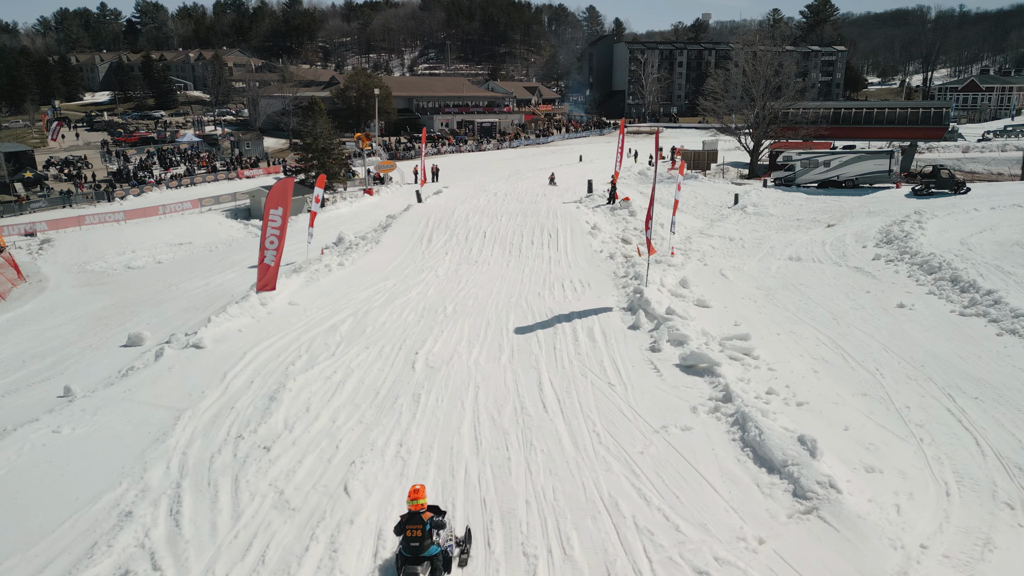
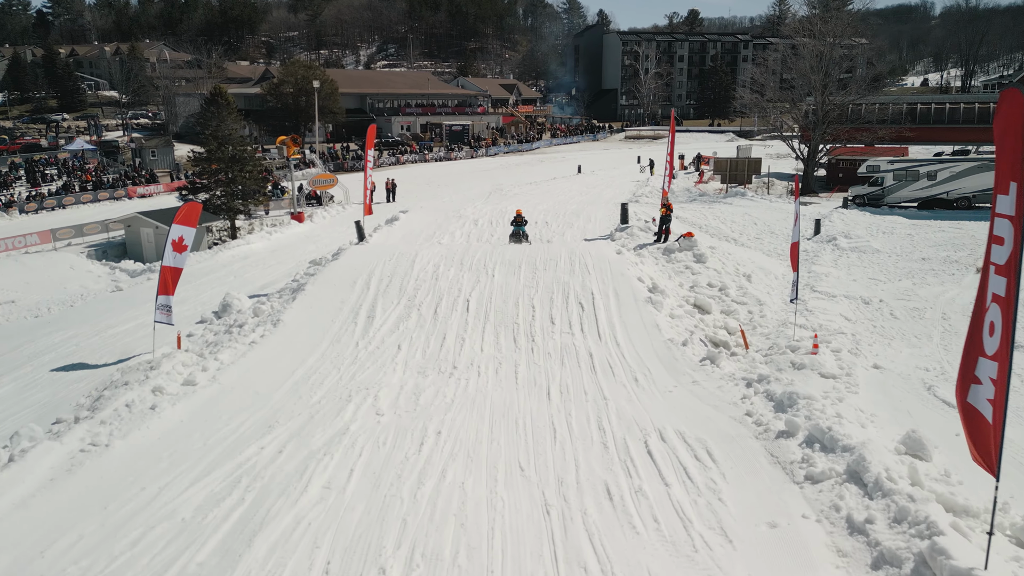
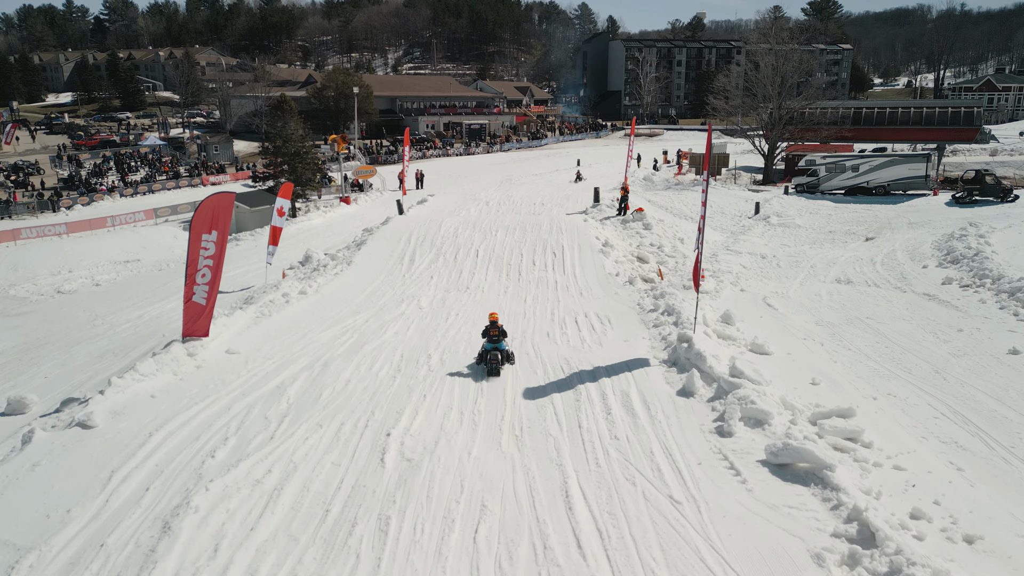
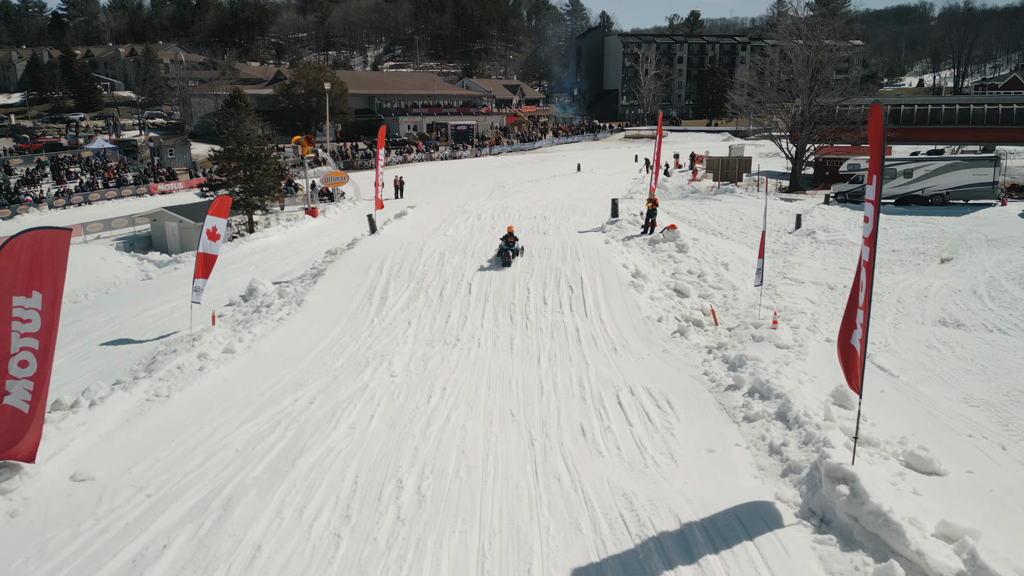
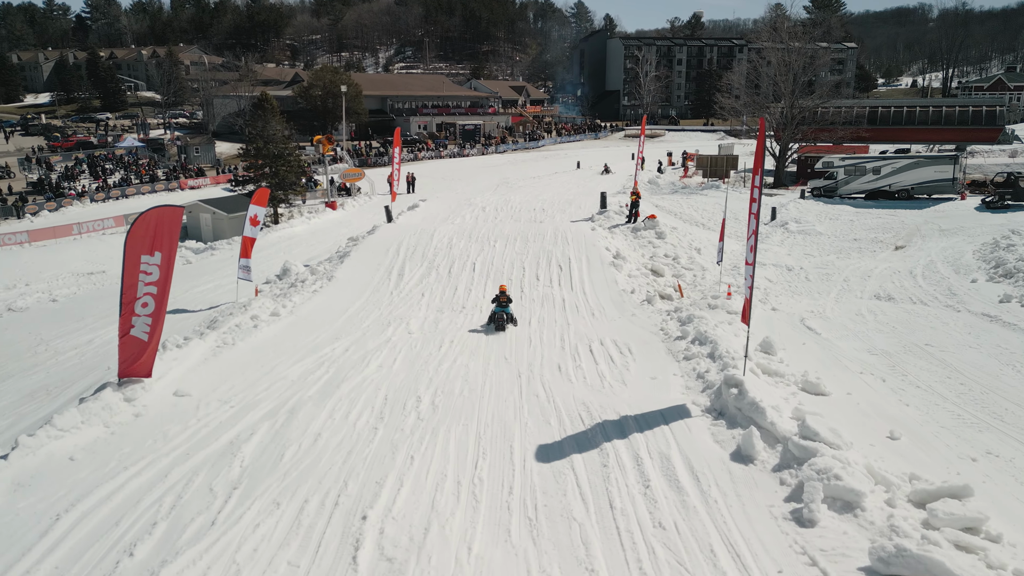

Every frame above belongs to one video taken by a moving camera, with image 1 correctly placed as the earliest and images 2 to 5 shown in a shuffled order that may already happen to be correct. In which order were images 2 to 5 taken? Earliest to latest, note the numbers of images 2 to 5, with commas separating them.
3, 5, 4, 2
